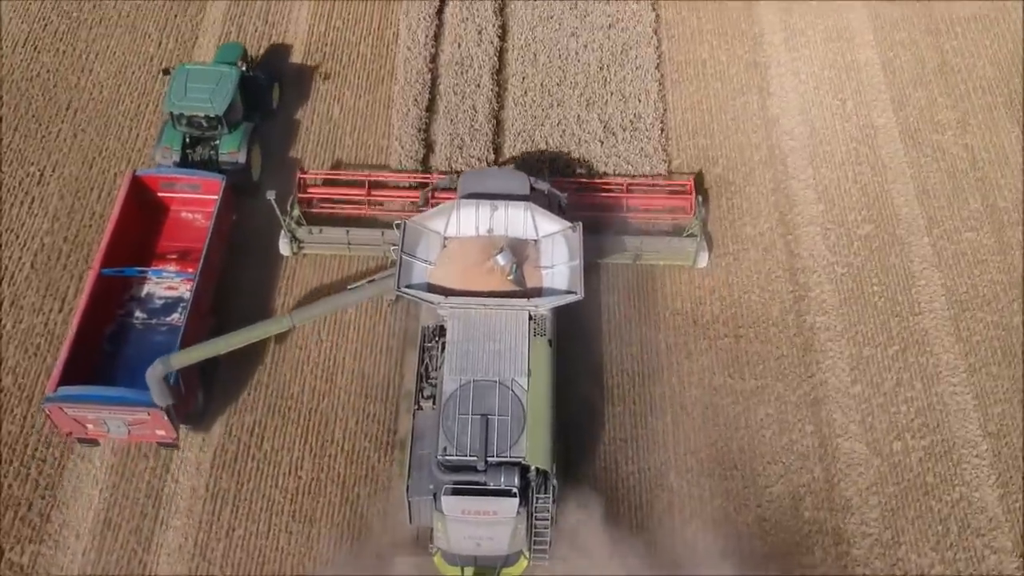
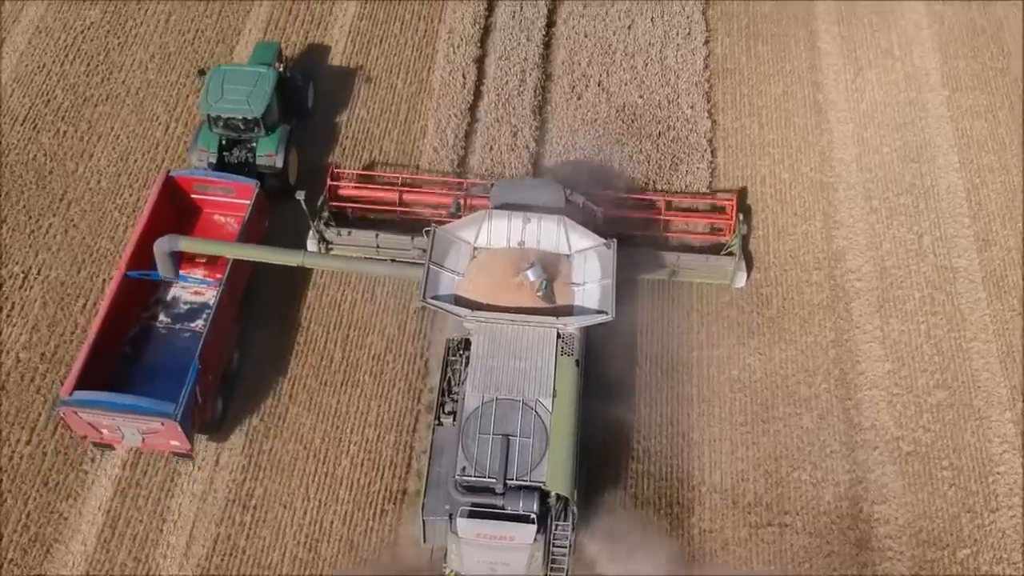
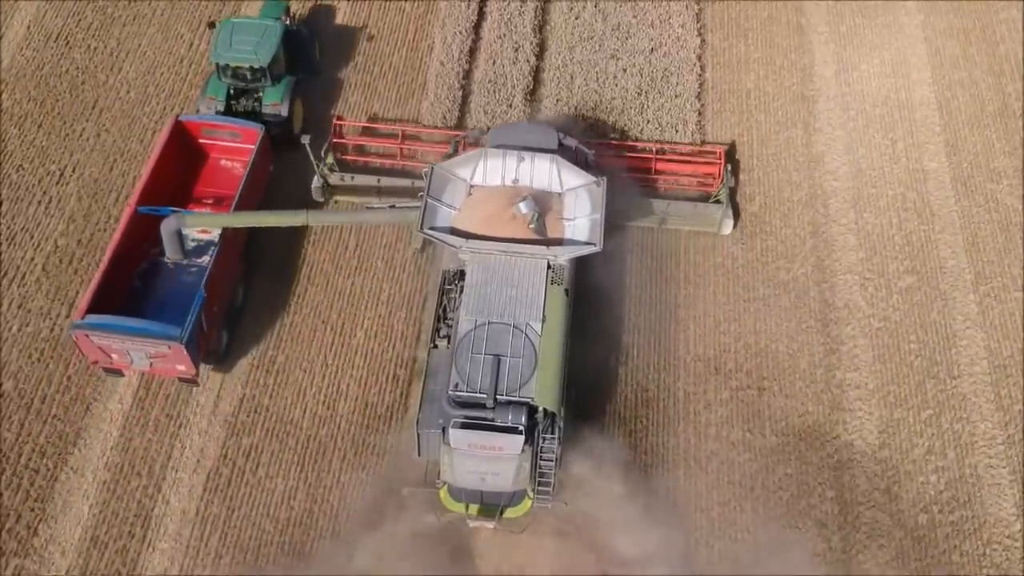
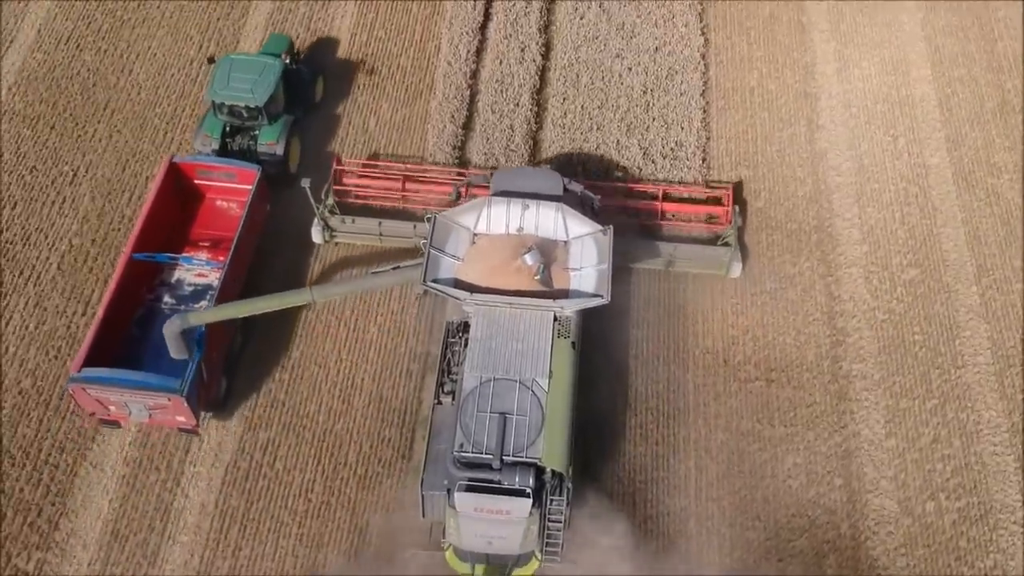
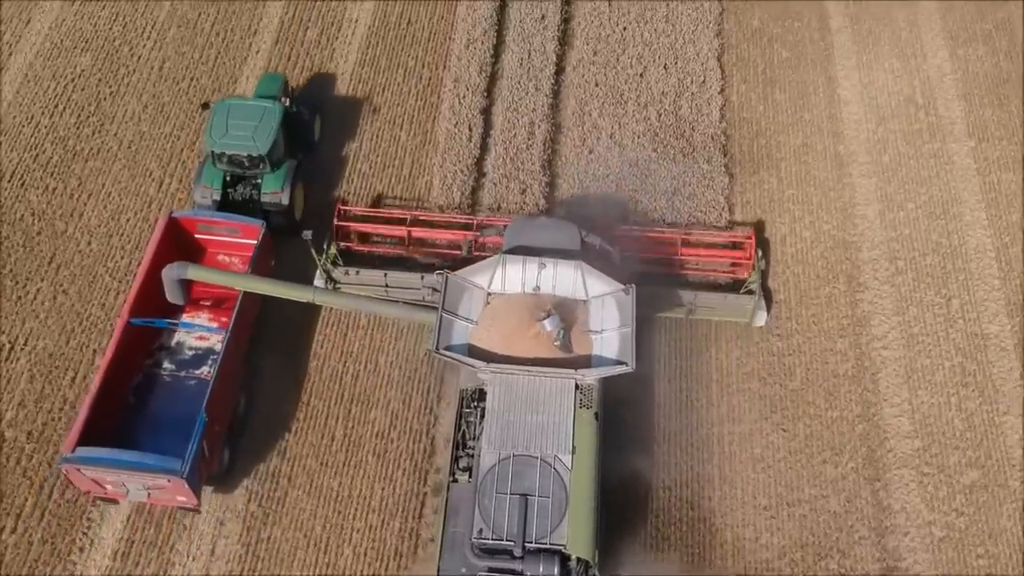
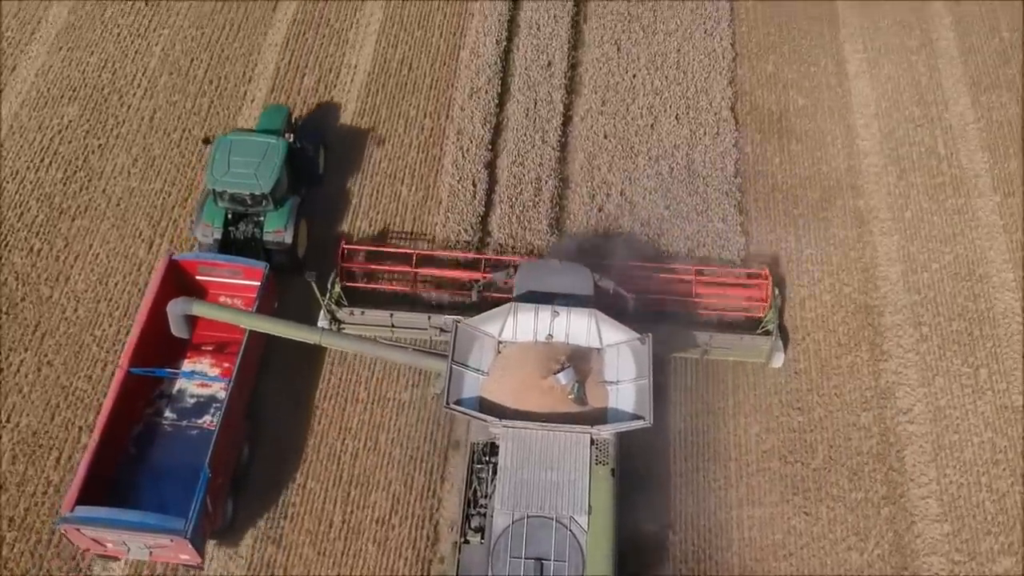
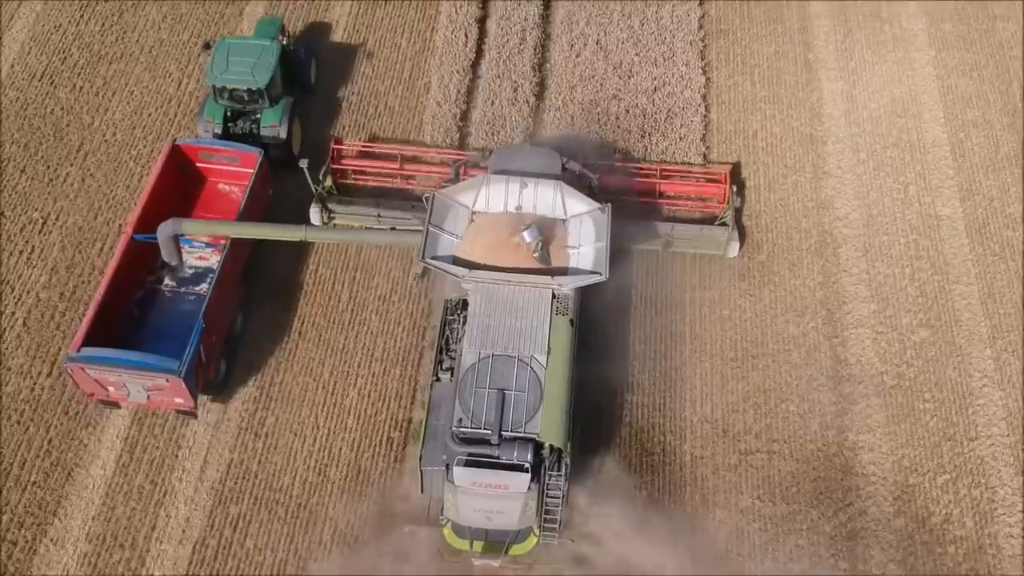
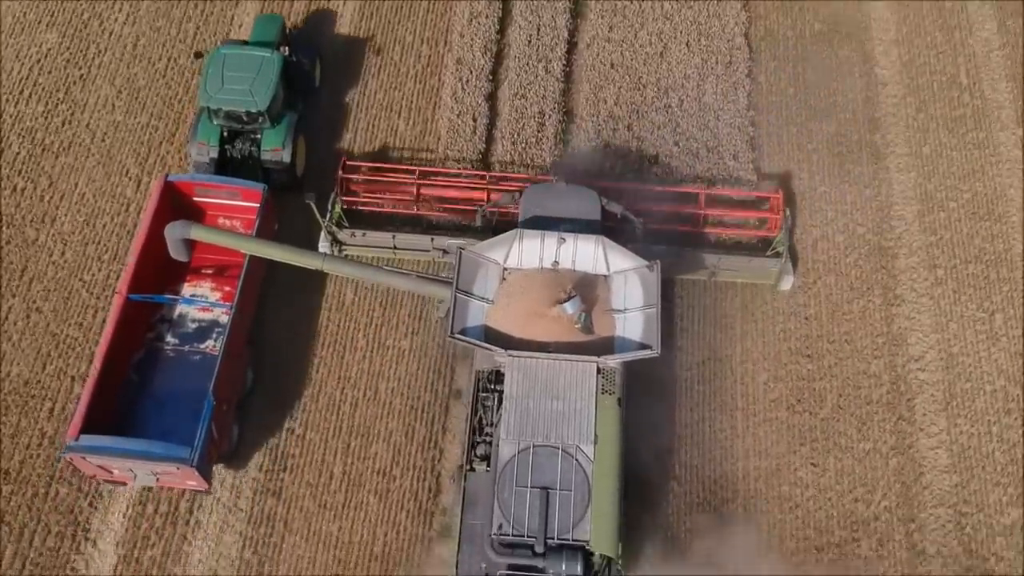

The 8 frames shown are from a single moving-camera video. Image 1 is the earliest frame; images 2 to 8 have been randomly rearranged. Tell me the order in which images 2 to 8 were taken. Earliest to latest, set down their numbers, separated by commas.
4, 3, 7, 2, 5, 6, 8
